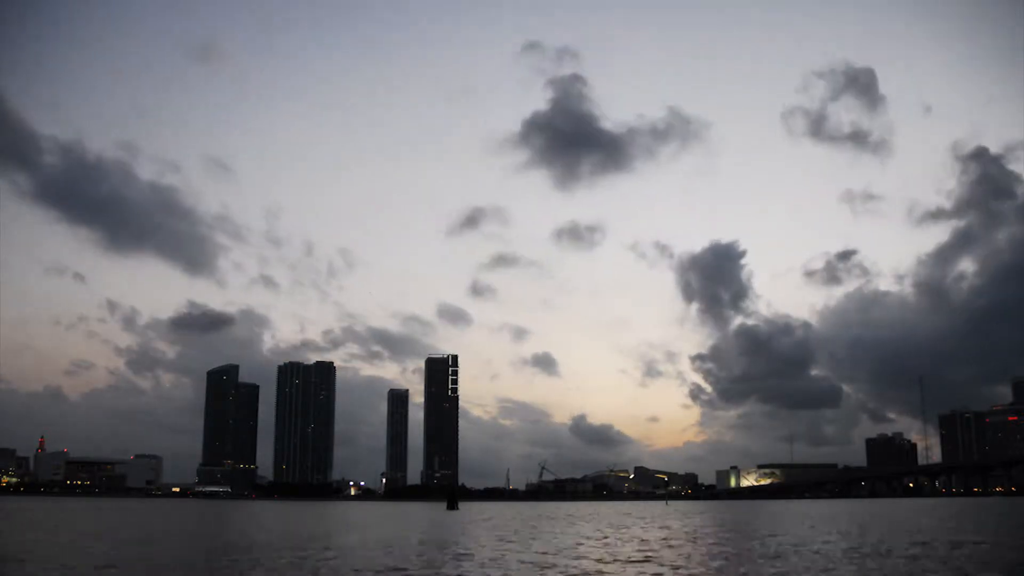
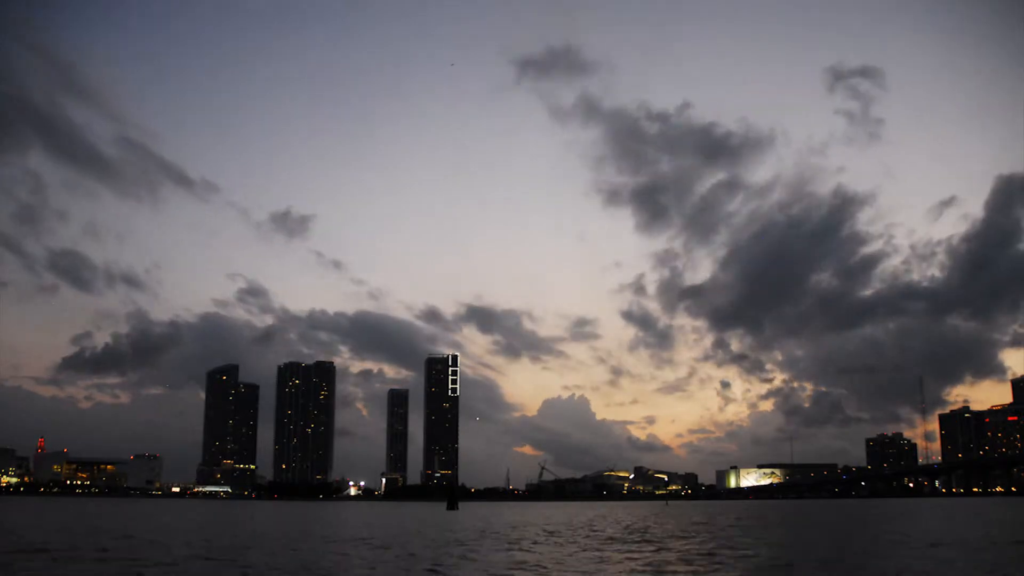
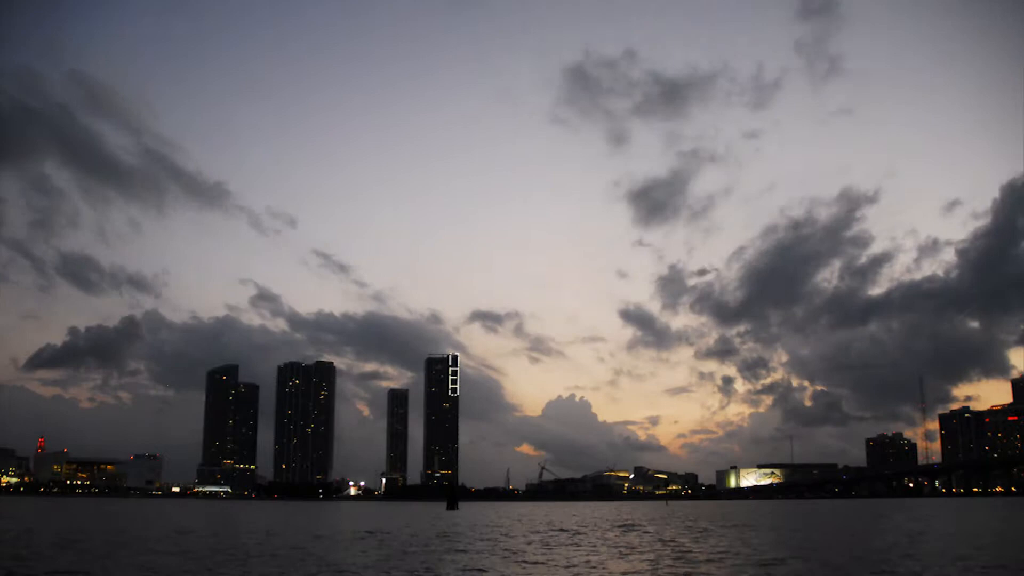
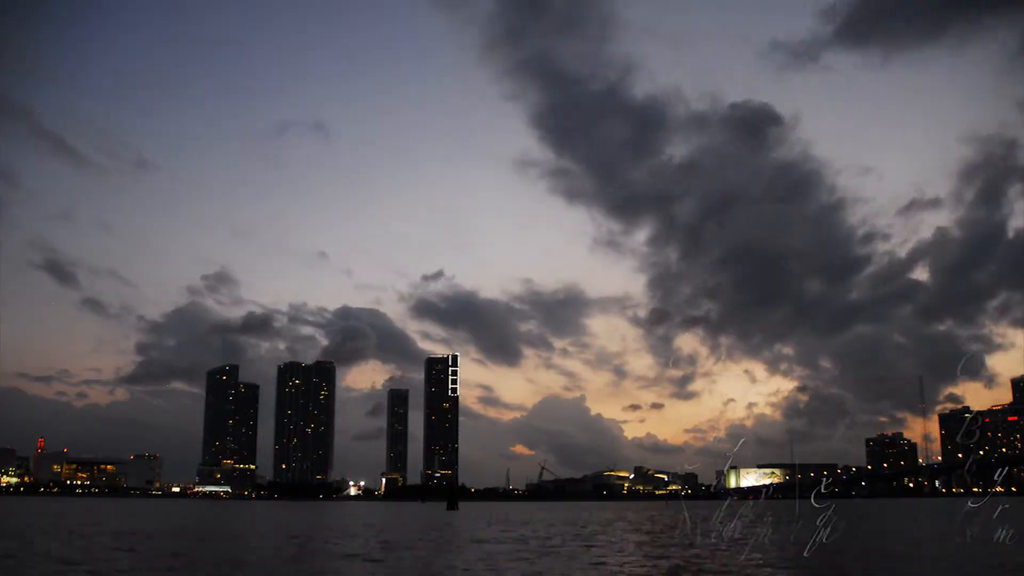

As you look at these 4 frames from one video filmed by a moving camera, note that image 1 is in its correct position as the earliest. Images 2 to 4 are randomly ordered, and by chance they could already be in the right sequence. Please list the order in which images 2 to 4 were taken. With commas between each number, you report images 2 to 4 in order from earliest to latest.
3, 2, 4
